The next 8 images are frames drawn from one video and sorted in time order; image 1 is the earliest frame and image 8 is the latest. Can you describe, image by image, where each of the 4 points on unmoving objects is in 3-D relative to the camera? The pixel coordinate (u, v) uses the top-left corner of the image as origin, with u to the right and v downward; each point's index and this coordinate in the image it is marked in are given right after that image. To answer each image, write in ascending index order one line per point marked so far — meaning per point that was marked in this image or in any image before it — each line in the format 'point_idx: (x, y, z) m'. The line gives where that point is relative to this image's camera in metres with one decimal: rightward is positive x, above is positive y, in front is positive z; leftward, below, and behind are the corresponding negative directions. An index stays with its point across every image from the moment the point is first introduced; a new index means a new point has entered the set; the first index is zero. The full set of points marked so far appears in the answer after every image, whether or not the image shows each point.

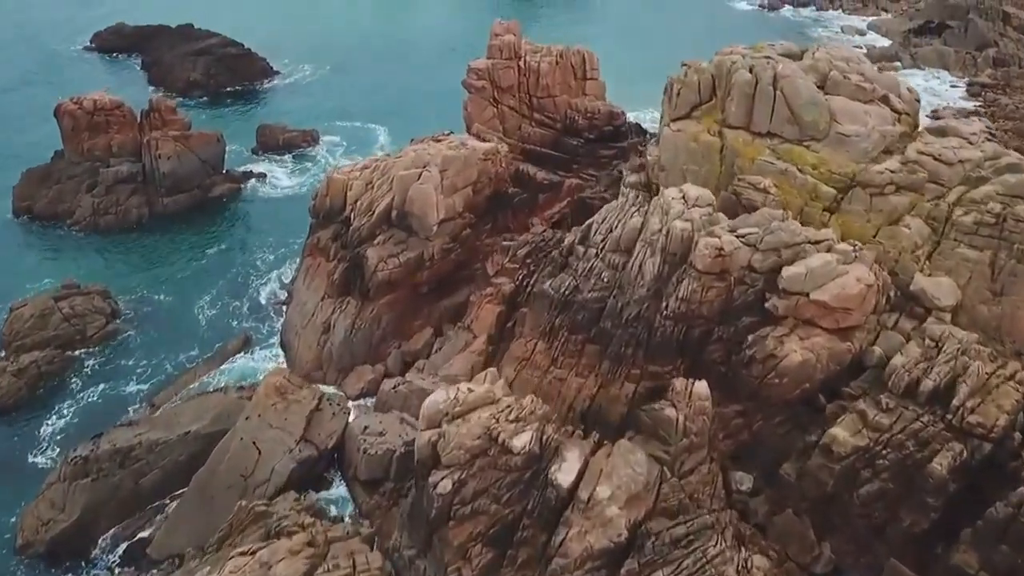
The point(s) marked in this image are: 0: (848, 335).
0: (+8.2, -1.1, +18.3) m
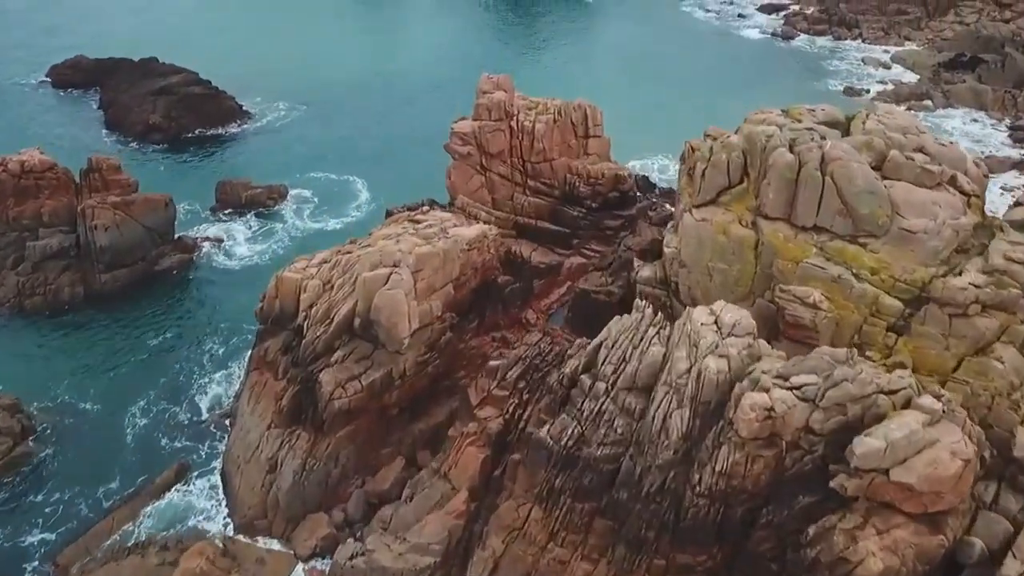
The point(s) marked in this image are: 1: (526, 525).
0: (+7.9, -4.4, +14.0) m
1: (+0.3, -5.1, +16.3) m
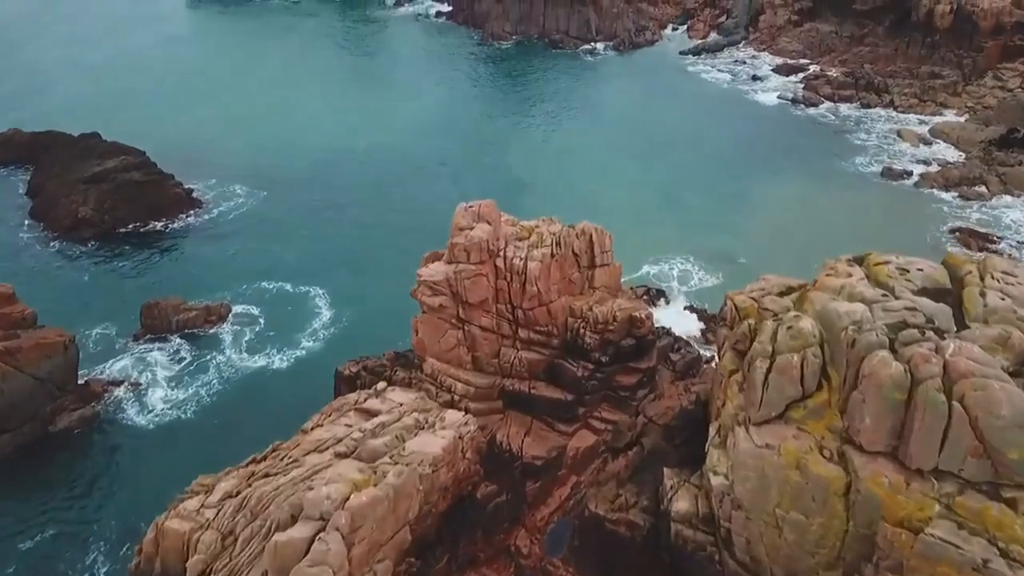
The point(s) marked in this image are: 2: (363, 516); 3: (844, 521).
0: (+7.6, -8.9, +7.7) m
1: (0.0, -9.8, +9.9) m
2: (-2.7, -4.1, +14.1) m
3: (+5.9, -4.1, +13.4) m
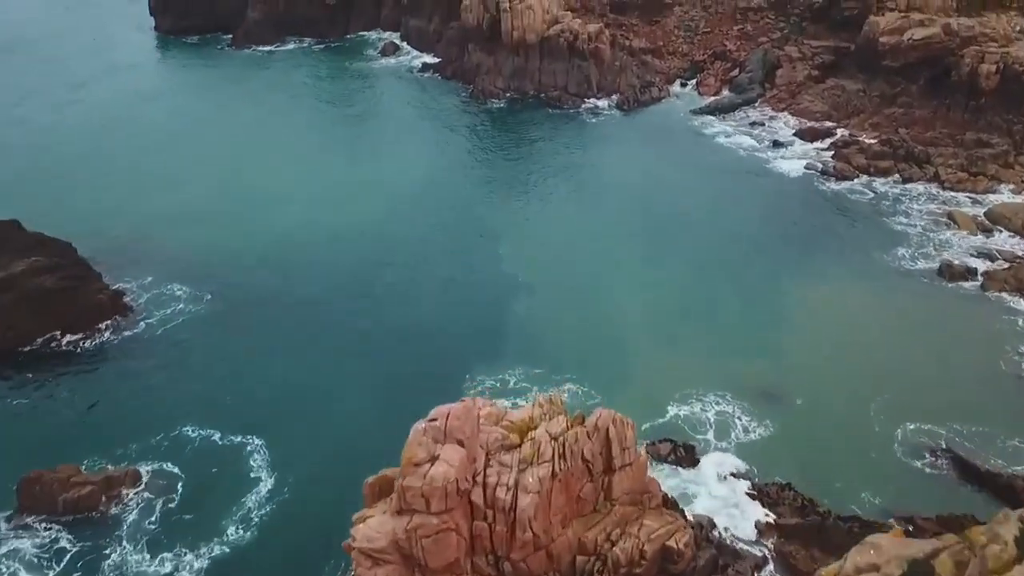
0: (+7.4, -13.0, +1.0) m
1: (-0.3, -14.0, +3.2) m
2: (-3.0, -8.5, +7.5) m
3: (+5.6, -8.4, +6.9) m
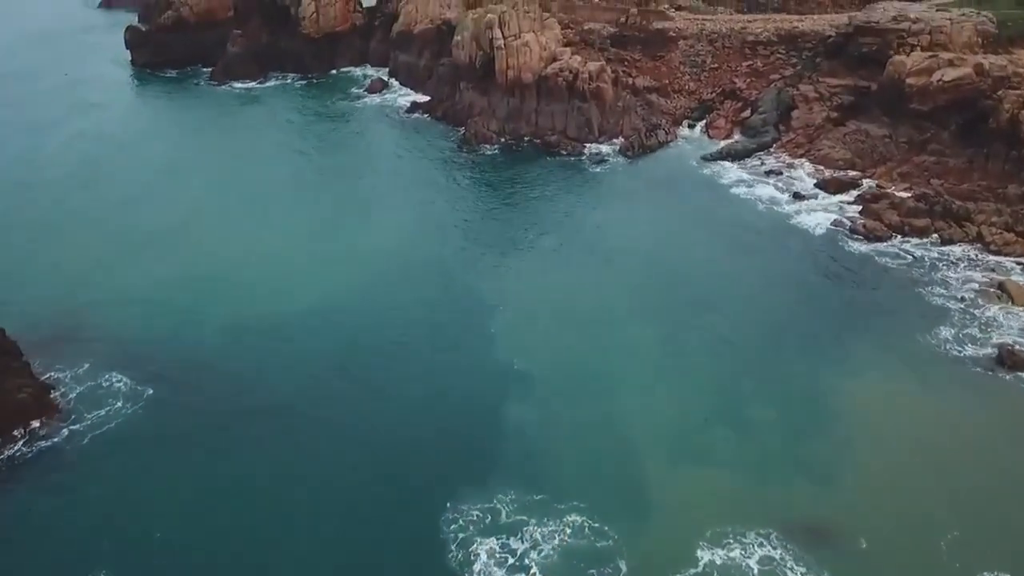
0: (+7.3, -15.6, -4.0) m
1: (-0.4, -16.7, -1.9) m
2: (-3.1, -11.3, +2.7) m
3: (+5.5, -11.2, +2.0) m
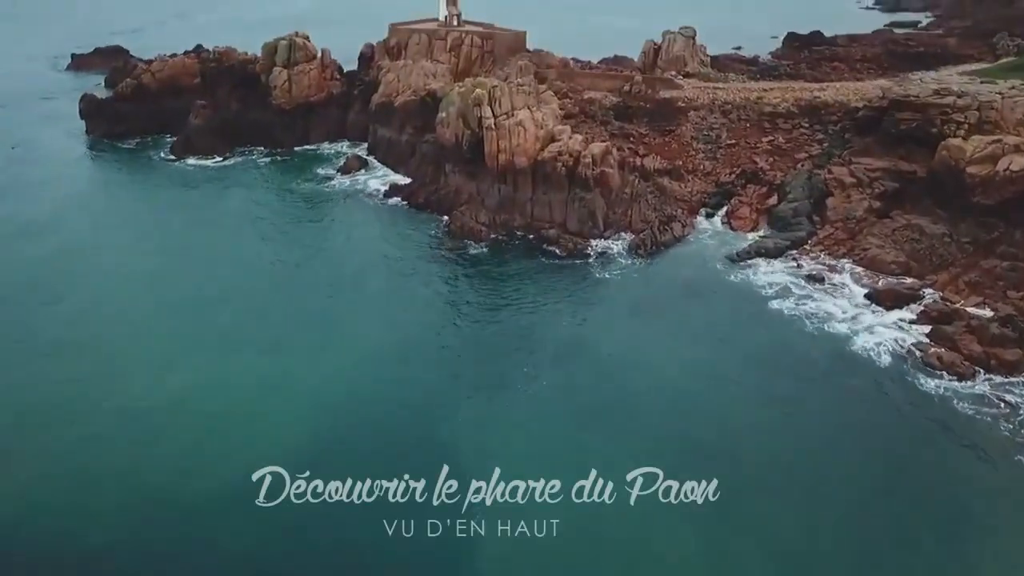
0: (+7.1, -19.2, -12.7) m
1: (-0.5, -20.4, -10.7) m
2: (-3.3, -15.3, -5.9) m
3: (+5.3, -15.2, -6.5) m
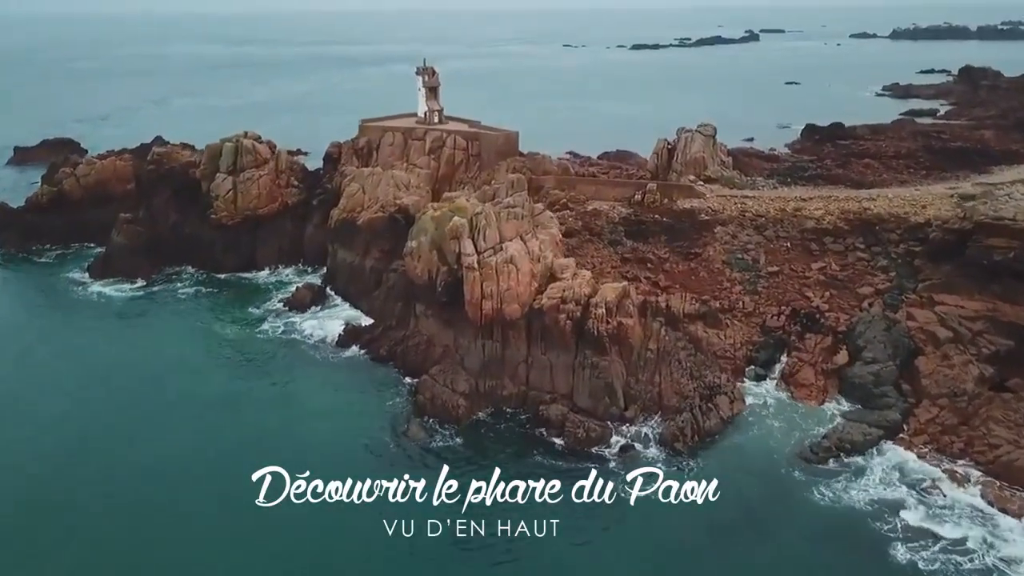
0: (+7.2, -22.3, -26.3) m
1: (-0.5, -23.6, -24.4) m
2: (-3.3, -19.0, -19.2) m
3: (+5.3, -18.8, -19.6) m
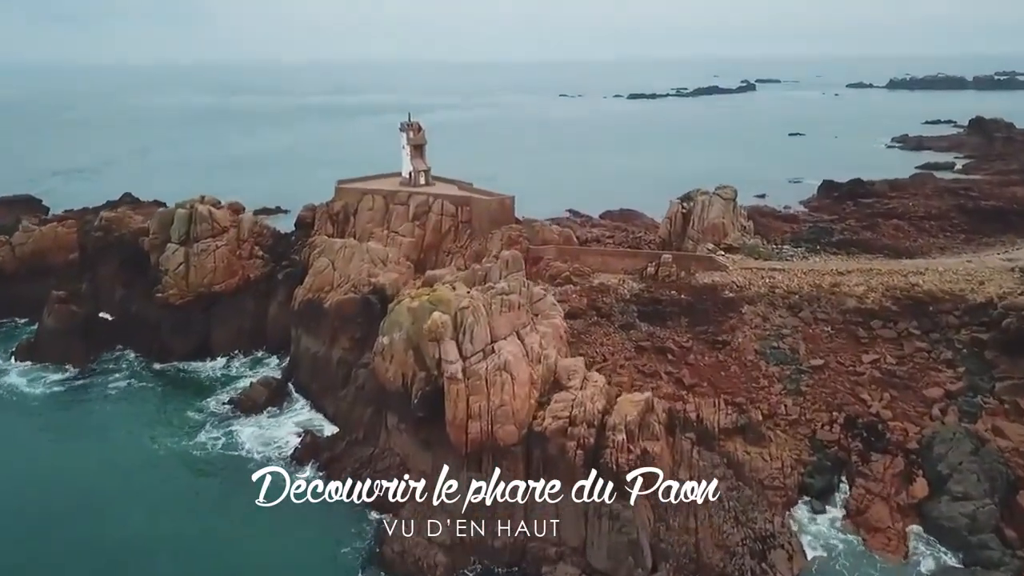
0: (+7.2, -22.8, -34.8) m
1: (-0.4, -24.3, -33.1) m
2: (-3.3, -20.0, -27.6) m
3: (+5.3, -19.8, -28.0) m
